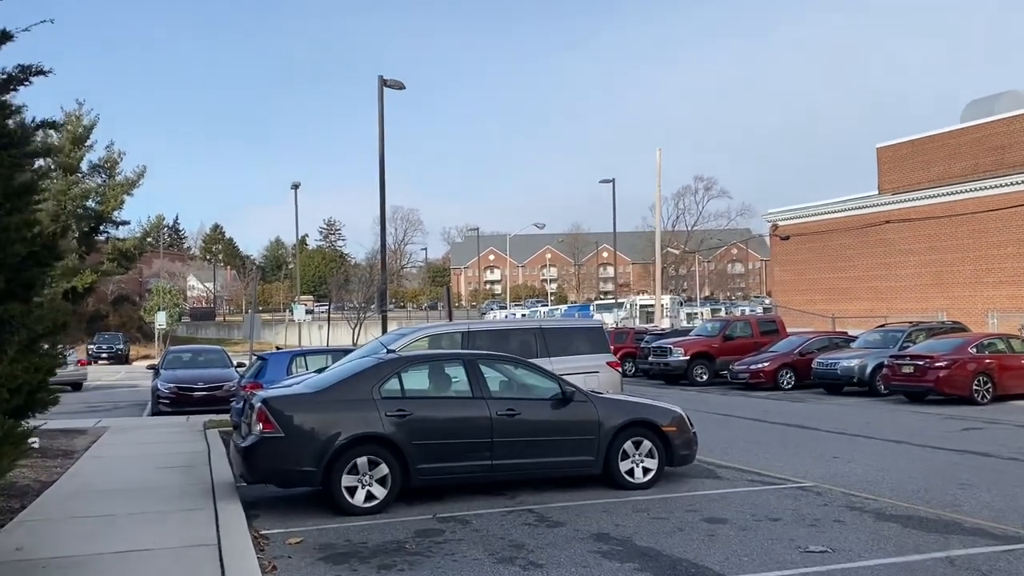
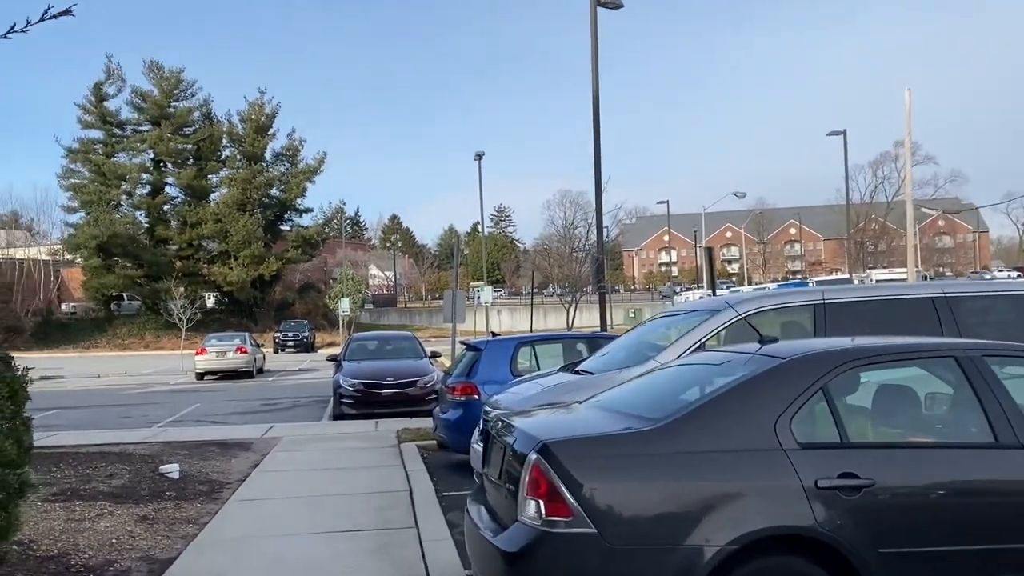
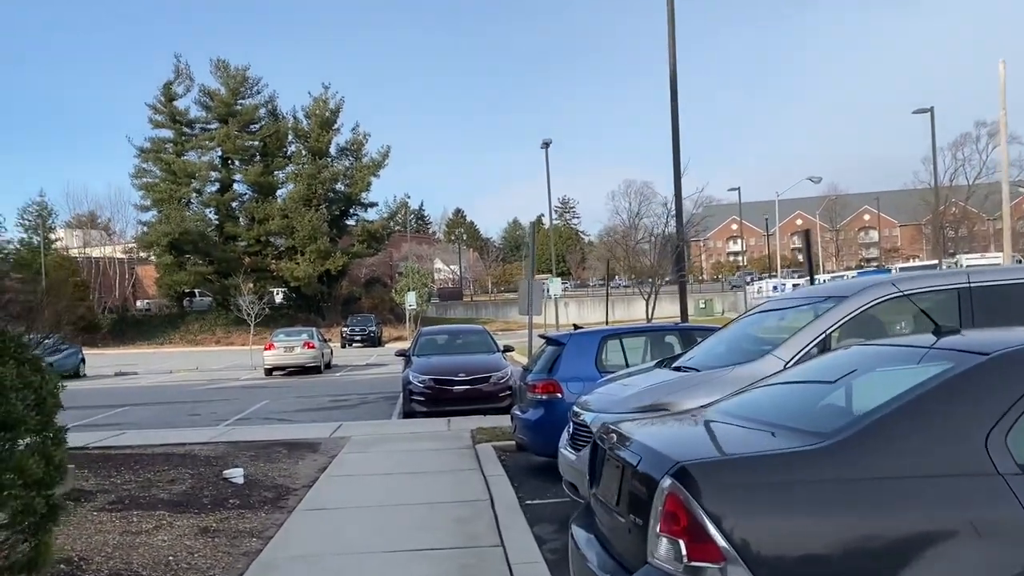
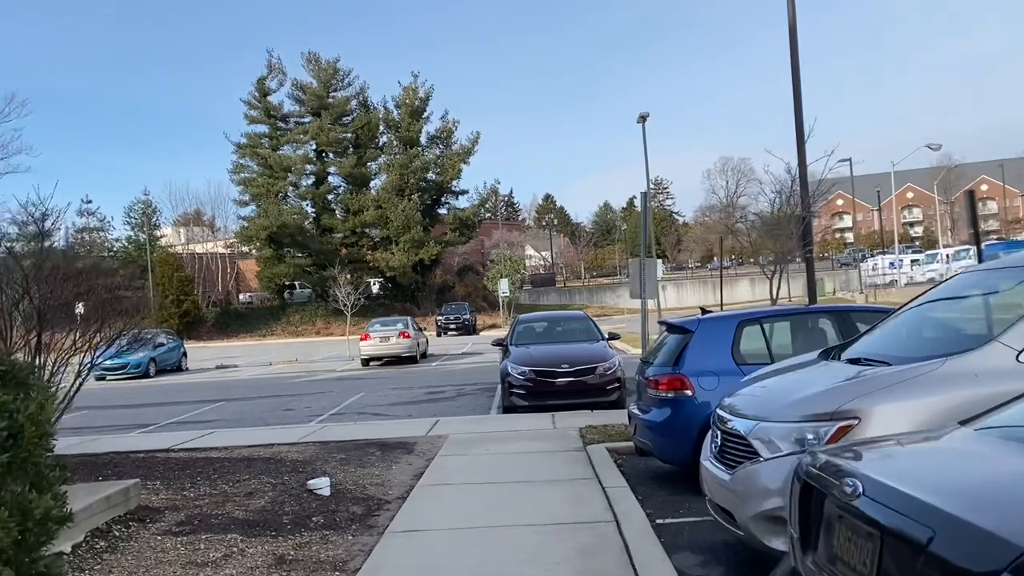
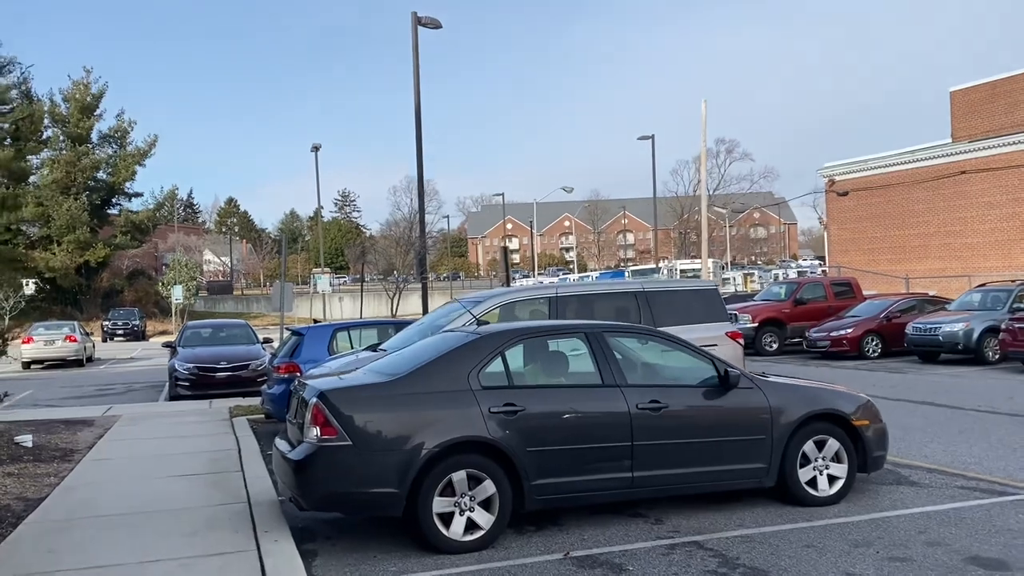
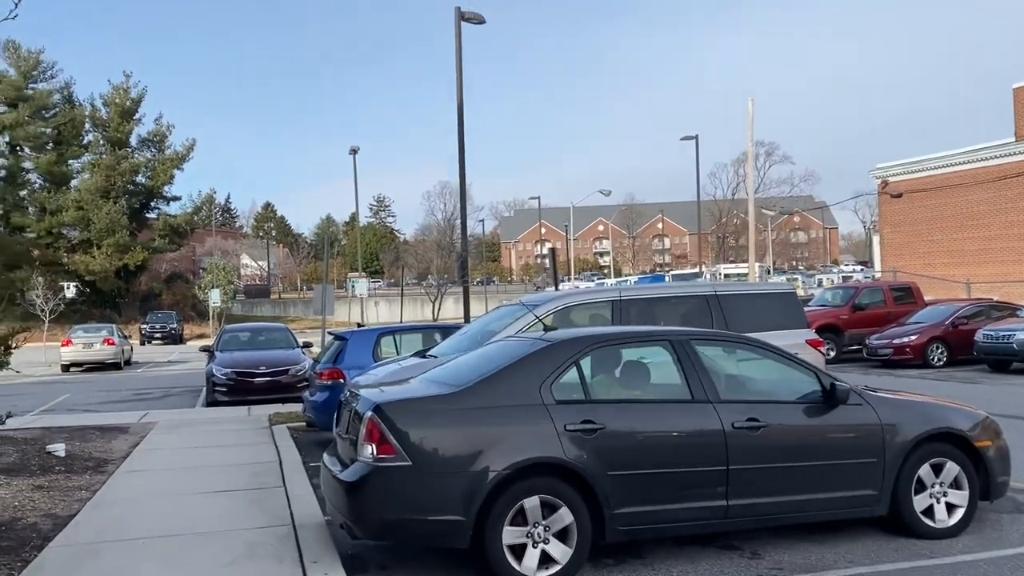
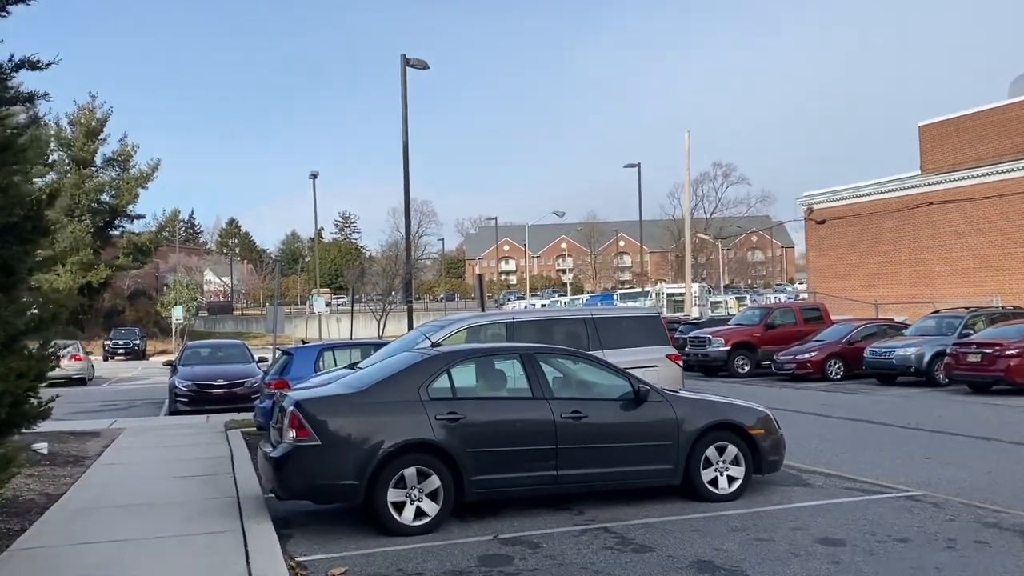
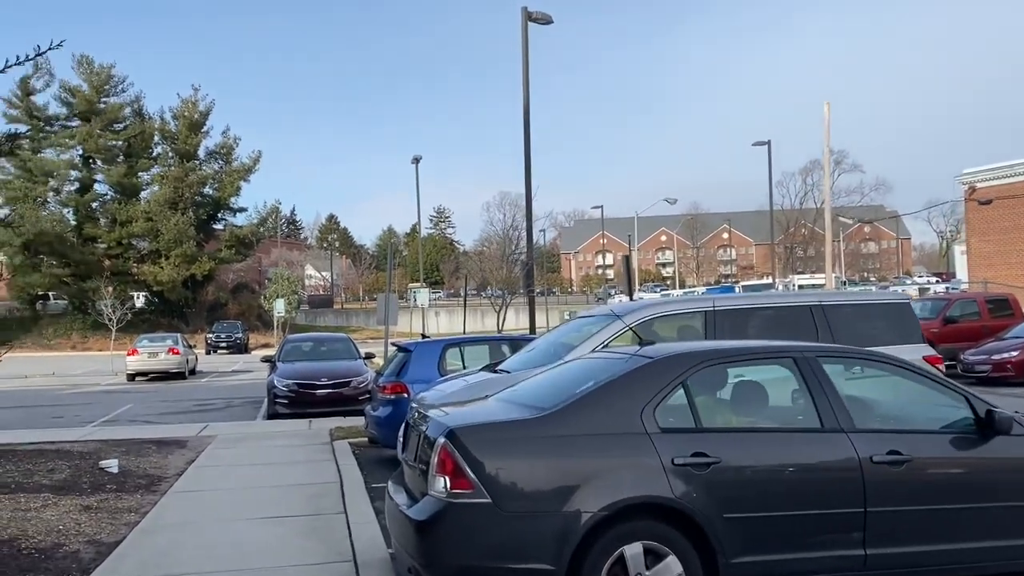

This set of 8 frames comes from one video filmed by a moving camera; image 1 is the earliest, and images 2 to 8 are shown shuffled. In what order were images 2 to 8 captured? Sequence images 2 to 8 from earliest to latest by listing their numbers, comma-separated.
7, 5, 6, 8, 2, 3, 4
